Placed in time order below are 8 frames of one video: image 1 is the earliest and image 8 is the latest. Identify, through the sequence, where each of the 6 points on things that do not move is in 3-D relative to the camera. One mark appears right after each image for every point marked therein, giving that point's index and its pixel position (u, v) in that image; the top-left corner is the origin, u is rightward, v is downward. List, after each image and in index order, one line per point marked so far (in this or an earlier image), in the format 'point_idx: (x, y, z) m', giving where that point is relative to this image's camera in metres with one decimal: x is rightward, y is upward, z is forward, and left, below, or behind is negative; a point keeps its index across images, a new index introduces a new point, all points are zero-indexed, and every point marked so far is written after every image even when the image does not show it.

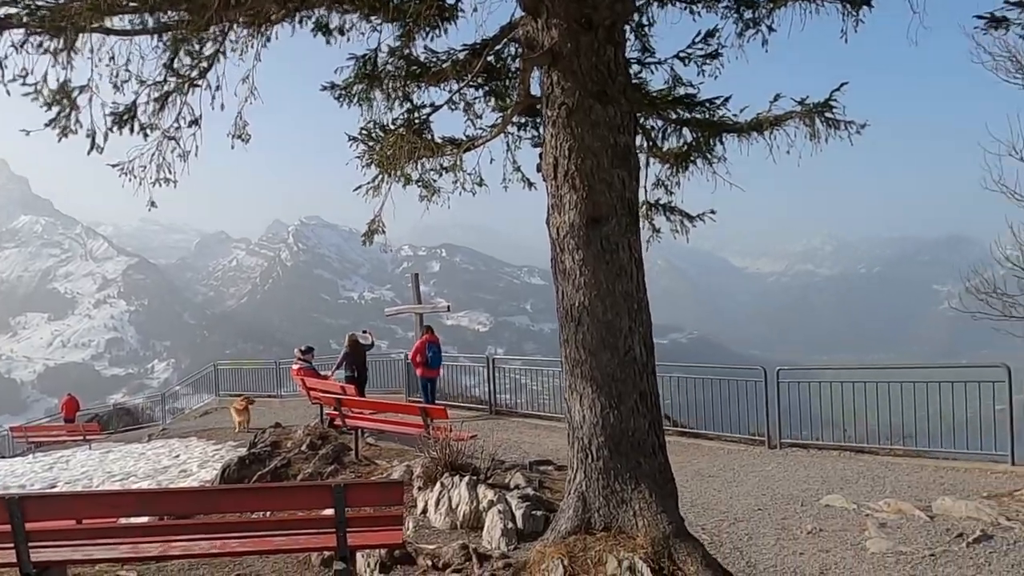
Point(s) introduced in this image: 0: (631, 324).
0: (+0.5, -0.2, +3.1) m
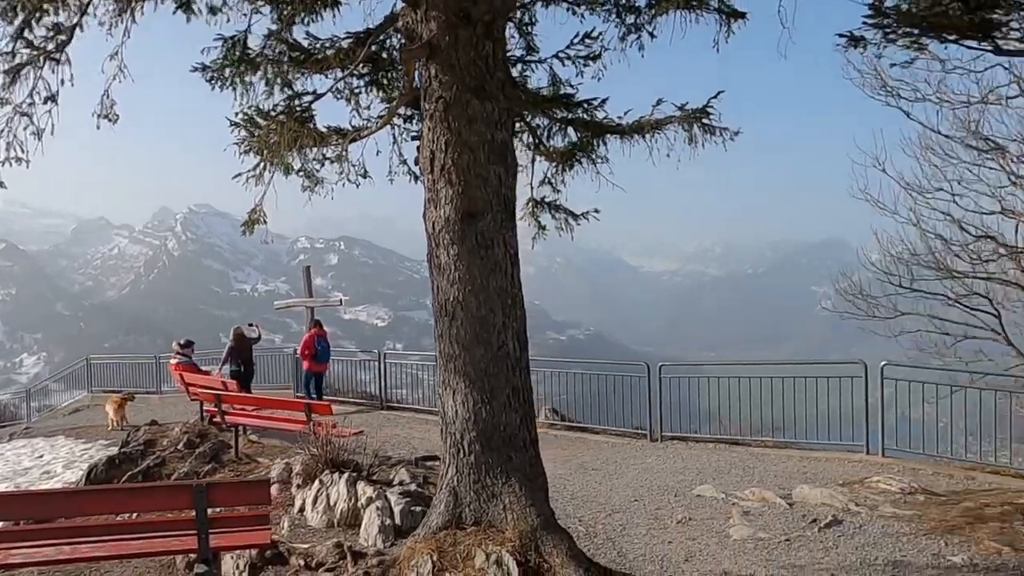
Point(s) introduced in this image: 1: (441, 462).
0: (0.0, -0.1, +3.1) m
1: (-0.3, -0.8, +3.2) m
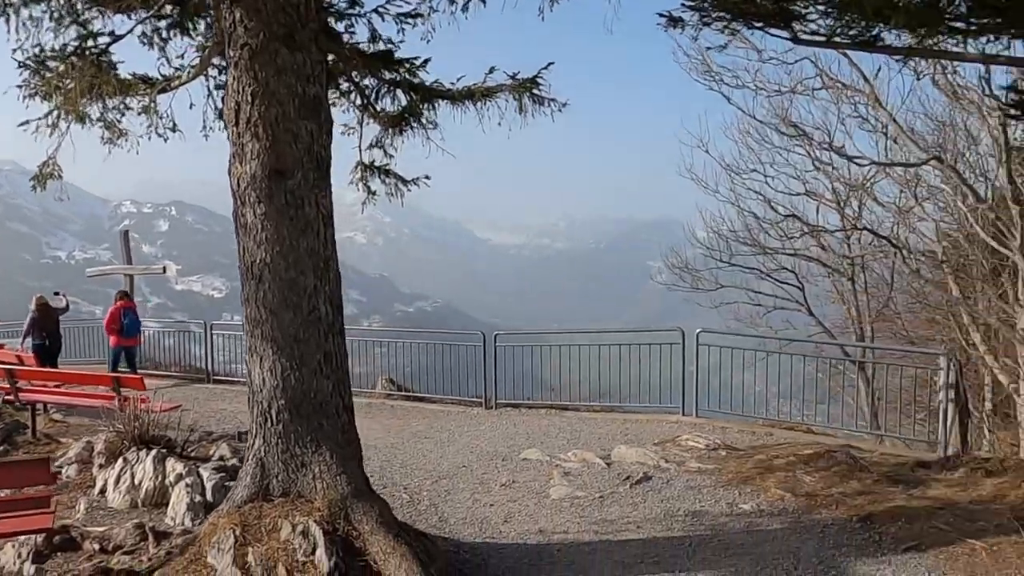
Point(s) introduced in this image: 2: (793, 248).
0: (-0.8, 0.0, +3.0) m
1: (-1.1, -0.6, +3.0) m
2: (+5.5, +0.8, +13.9) m
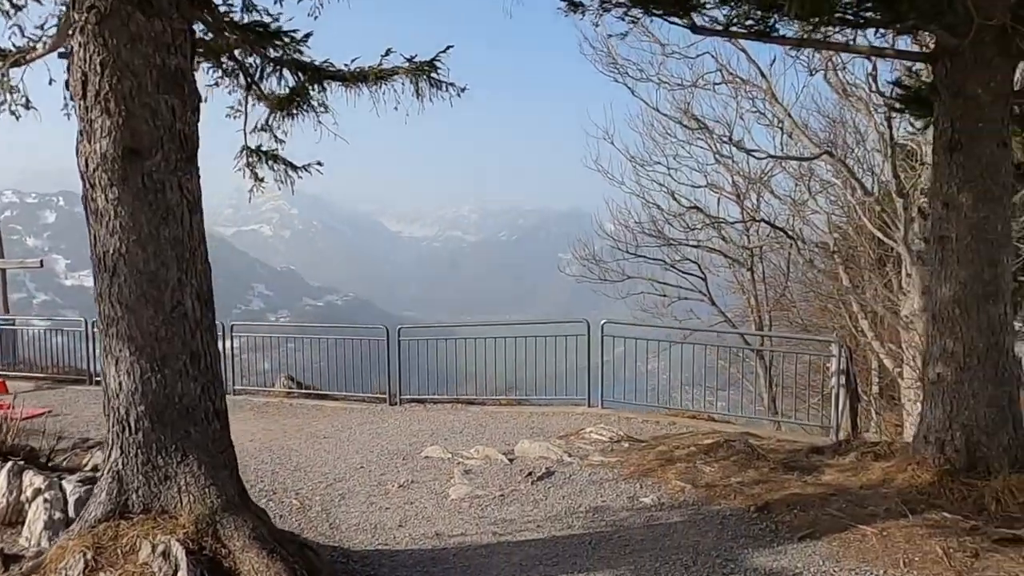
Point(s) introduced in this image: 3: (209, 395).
0: (-1.3, 0.0, +2.7) m
1: (-1.6, -0.6, +2.7) m
2: (+3.7, +1.0, +14.3) m
3: (-1.2, -0.4, +2.7) m
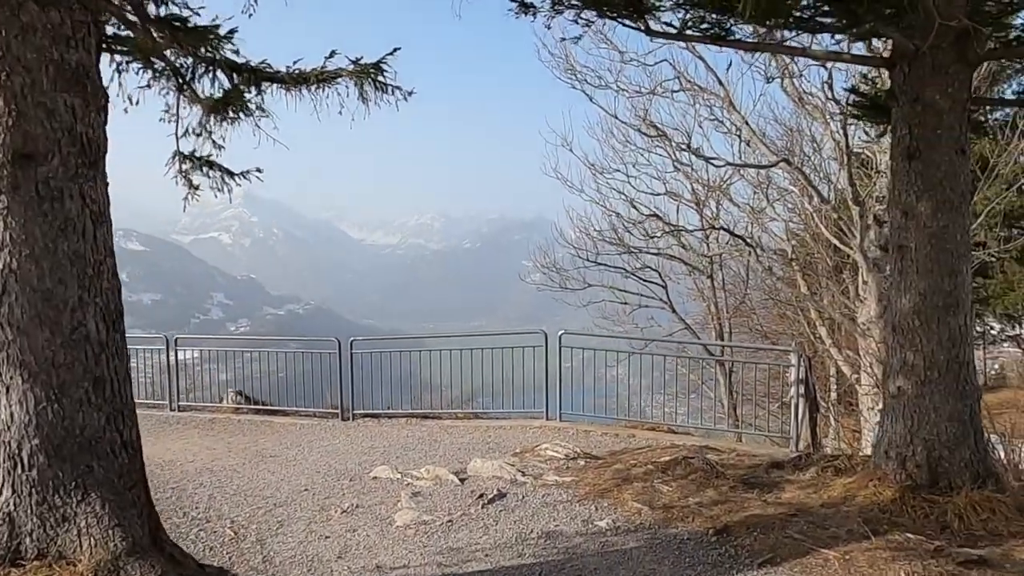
0: (-1.5, 0.0, +2.4) m
1: (-1.8, -0.7, +2.4) m
2: (+2.9, +0.8, +14.3) m
3: (-1.4, -0.5, +2.5) m
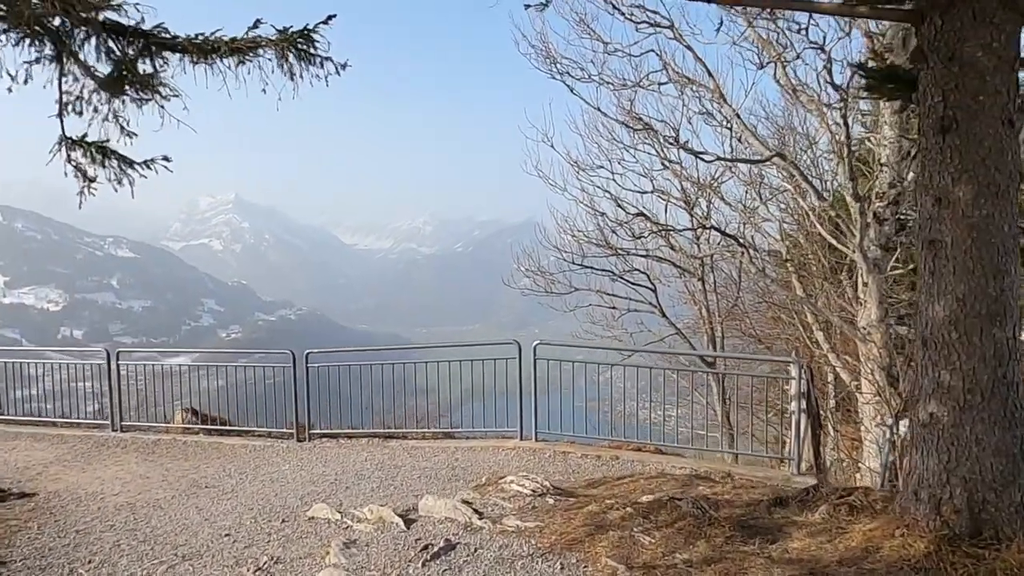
0: (-1.7, -0.1, +1.7) m
1: (-2.0, -0.7, +1.7) m
2: (+2.5, +0.7, +13.6) m
3: (-1.6, -0.5, +1.8) m
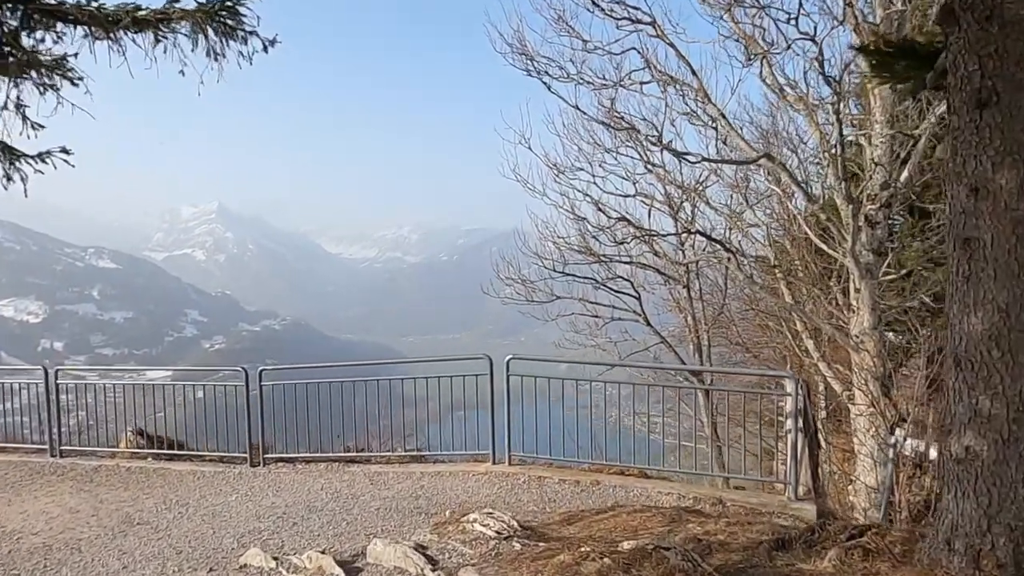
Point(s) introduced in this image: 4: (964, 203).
0: (-1.8, -0.1, +1.2) m
1: (-2.1, -0.7, +1.2) m
2: (+2.1, +0.6, +13.2) m
3: (-1.7, -0.6, +1.2) m
4: (+1.5, +0.3, +2.4) m
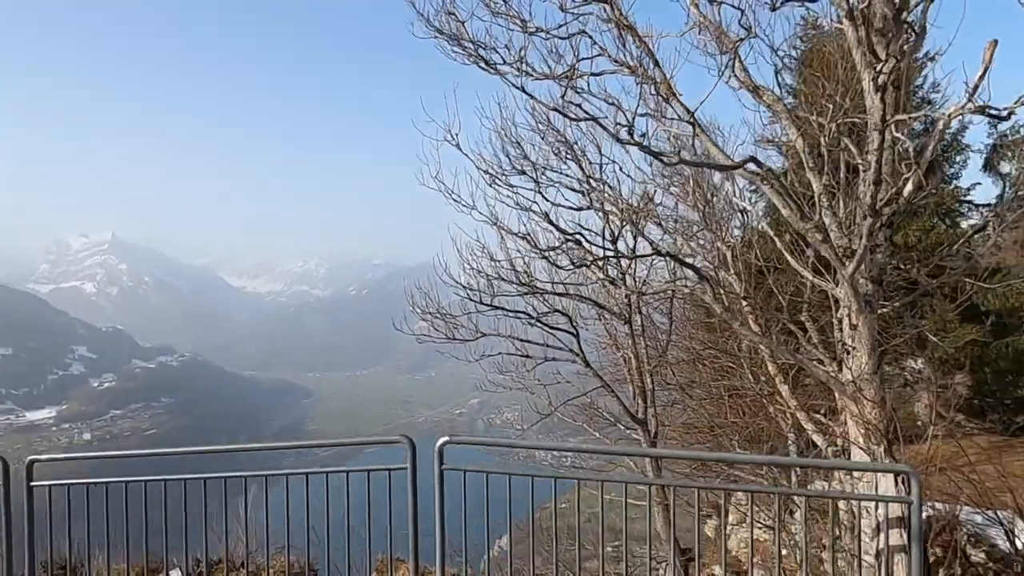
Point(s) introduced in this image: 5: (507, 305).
0: (-1.6, -0.1, -1.2) m
1: (-1.9, -0.7, -1.3) m
2: (+0.9, 0.0, +11.2) m
3: (-1.5, -0.5, -1.2) m
4: (+1.6, +0.2, +0.4) m
5: (-0.1, -0.3, +11.3) m
